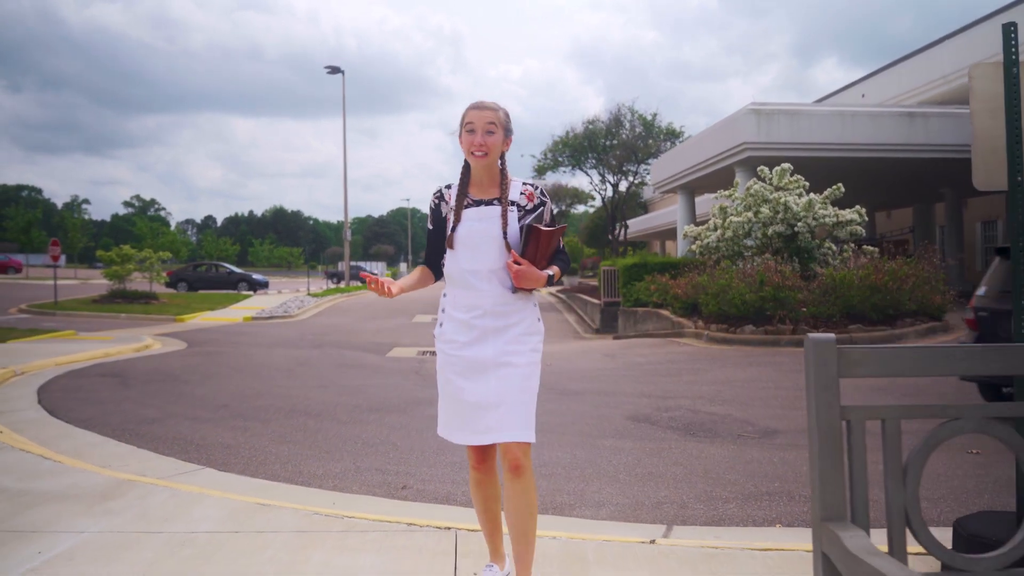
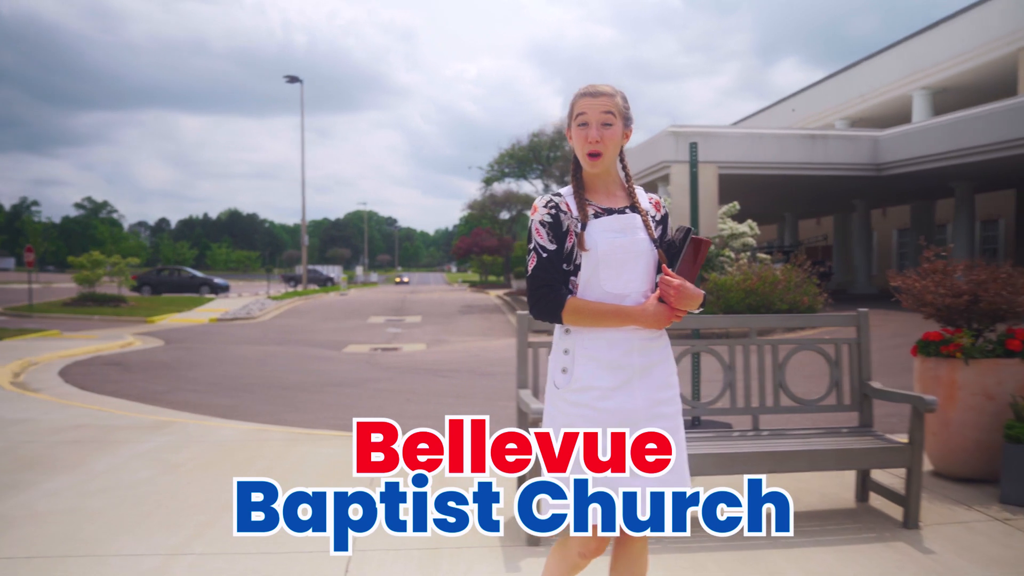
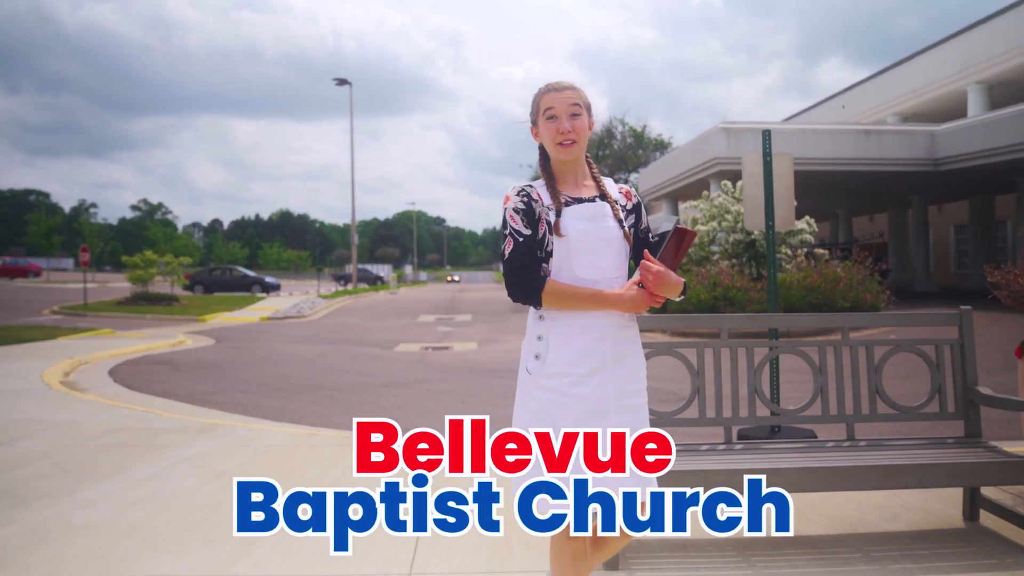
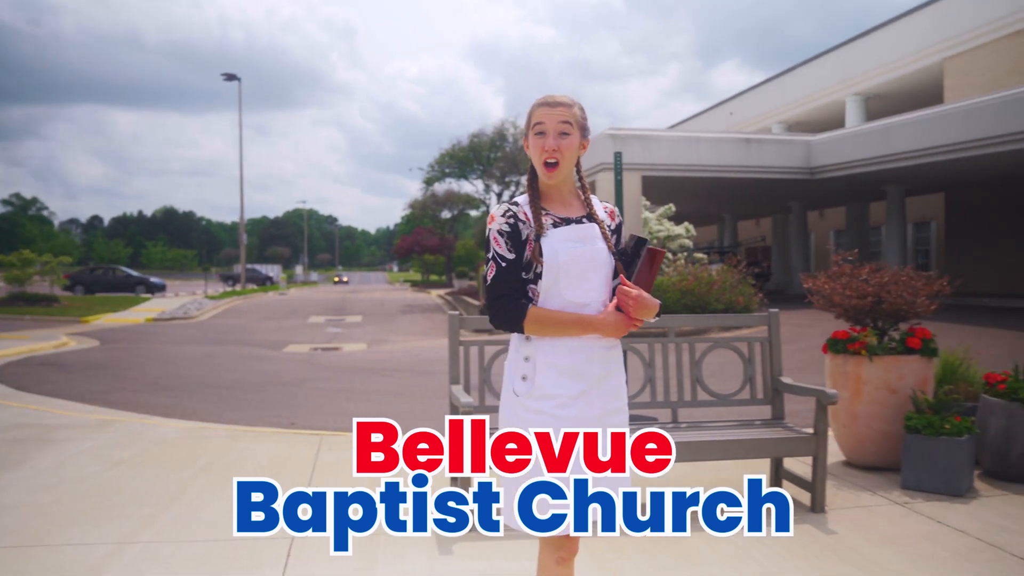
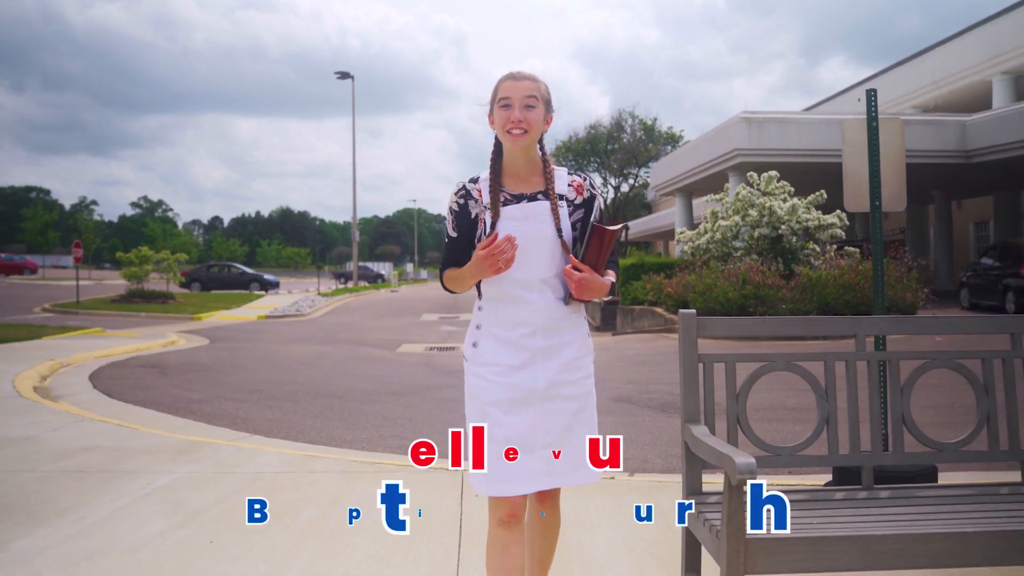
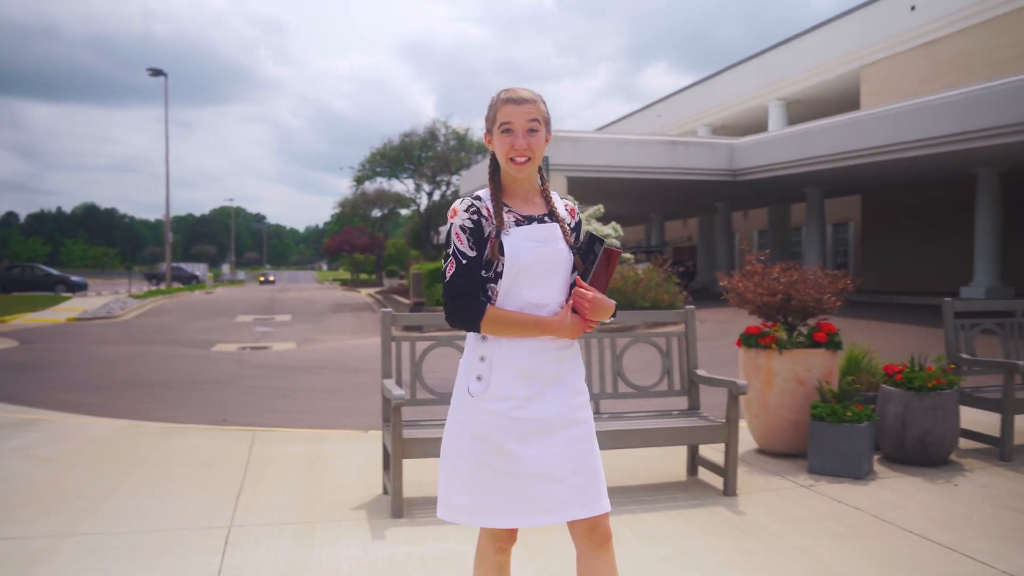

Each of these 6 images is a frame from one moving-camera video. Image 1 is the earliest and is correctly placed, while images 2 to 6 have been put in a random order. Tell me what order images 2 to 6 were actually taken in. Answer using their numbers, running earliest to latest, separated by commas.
5, 3, 2, 4, 6
